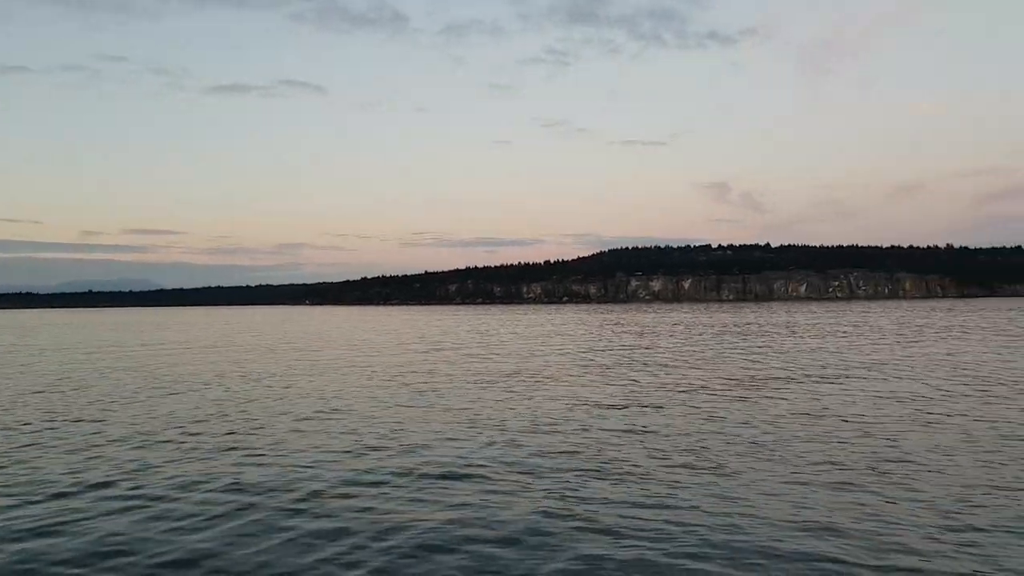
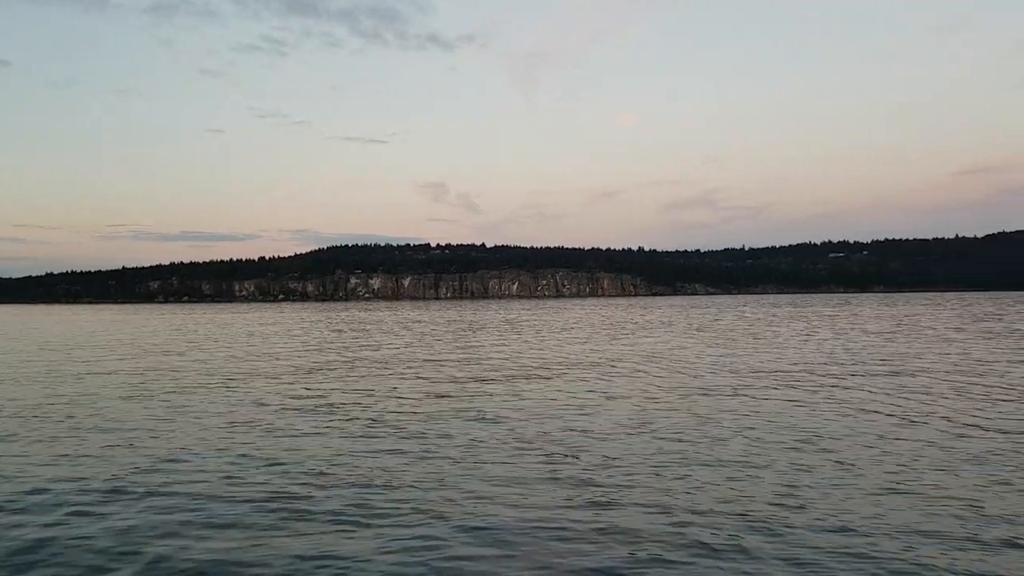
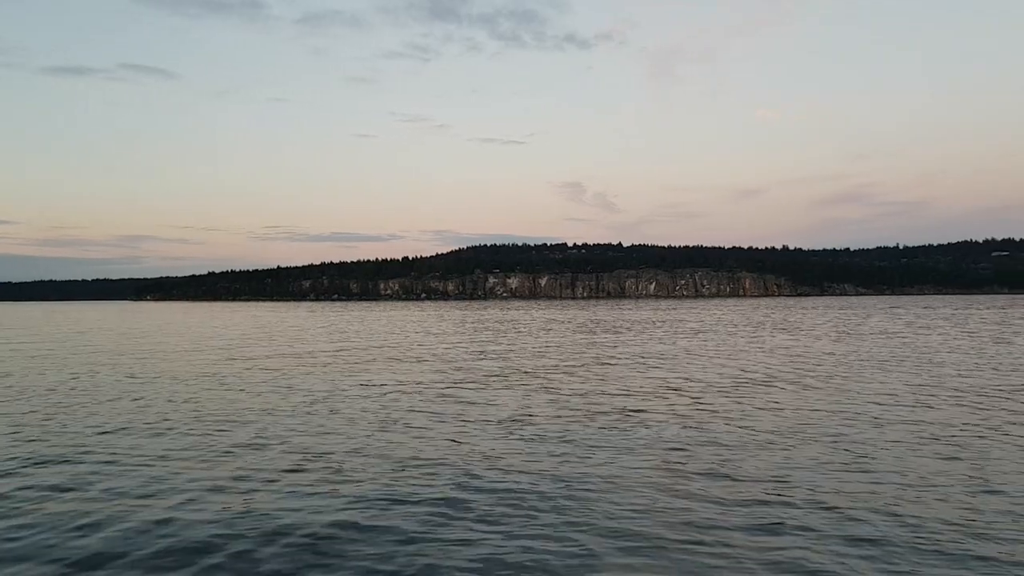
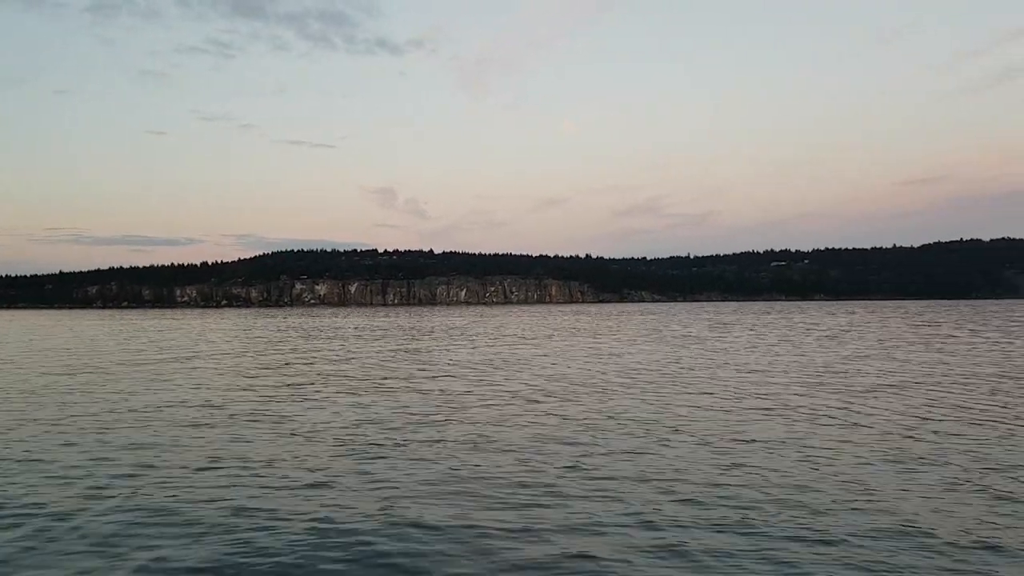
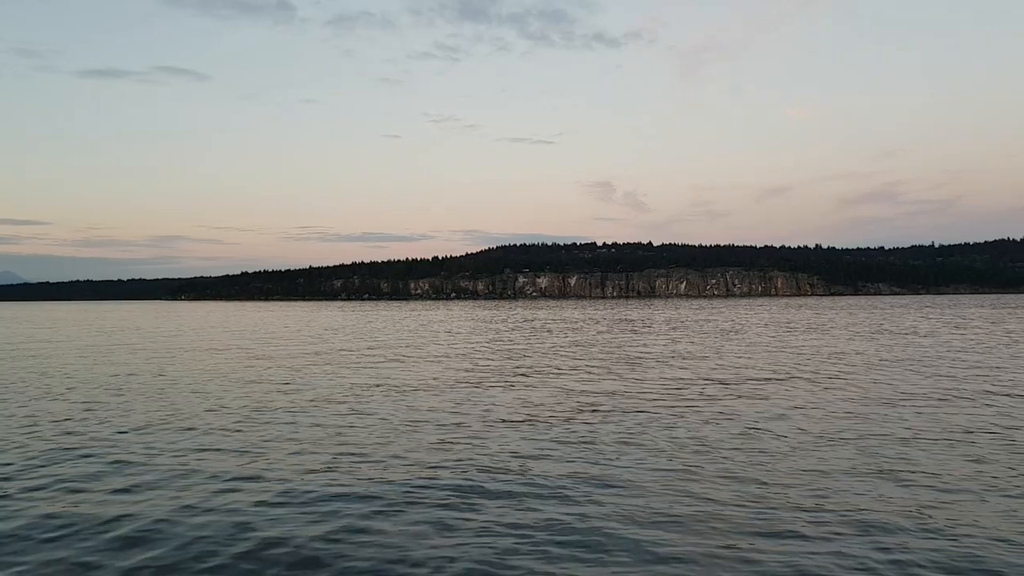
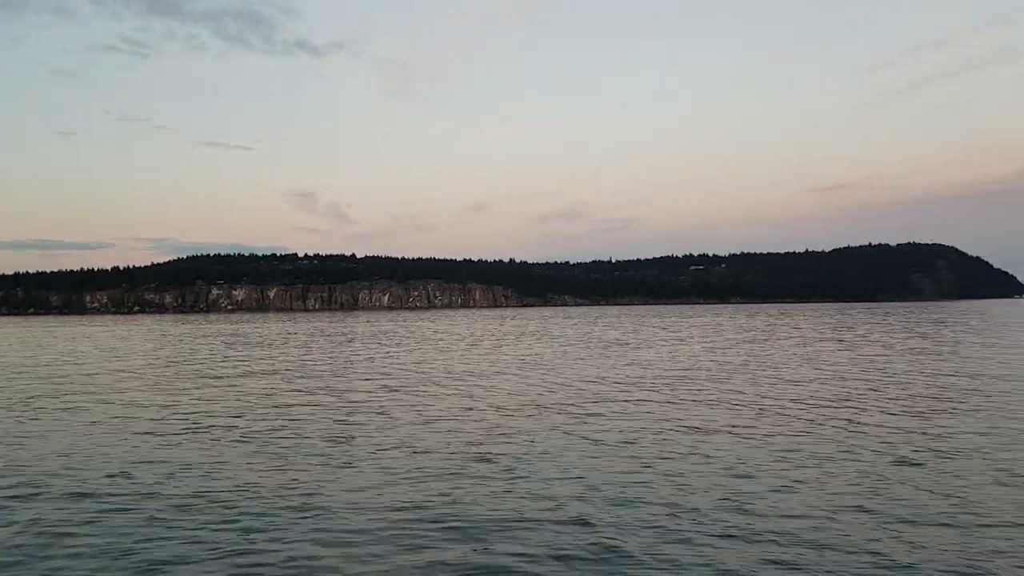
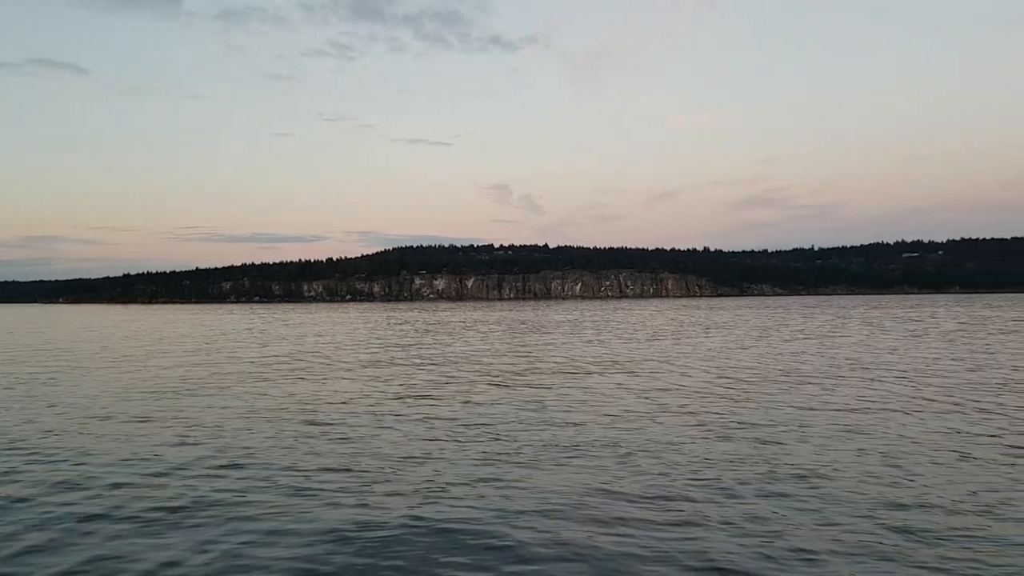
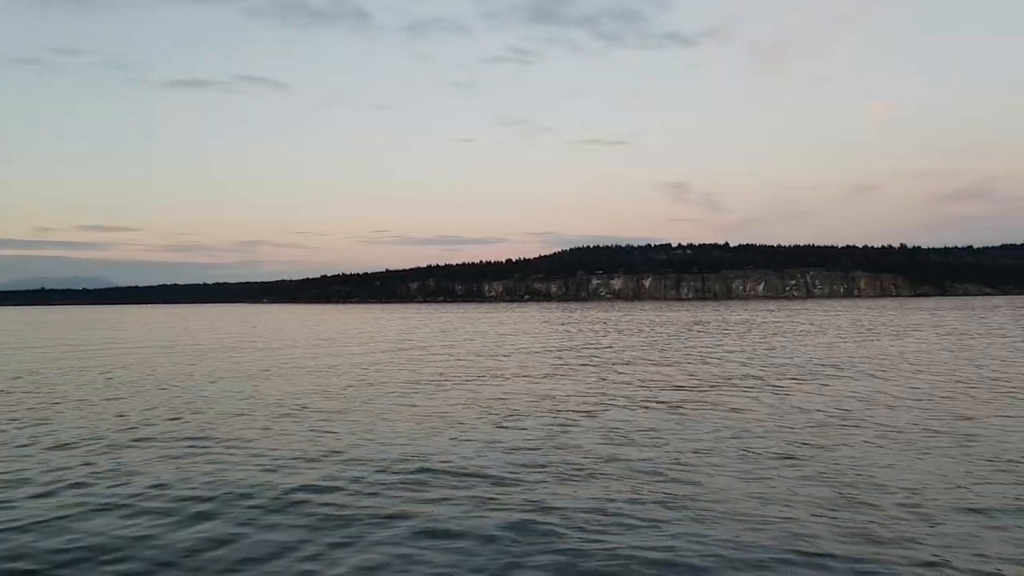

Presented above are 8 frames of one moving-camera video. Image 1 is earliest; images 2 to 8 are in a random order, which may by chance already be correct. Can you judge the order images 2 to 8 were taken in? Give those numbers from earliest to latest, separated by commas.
8, 5, 3, 7, 2, 4, 6
